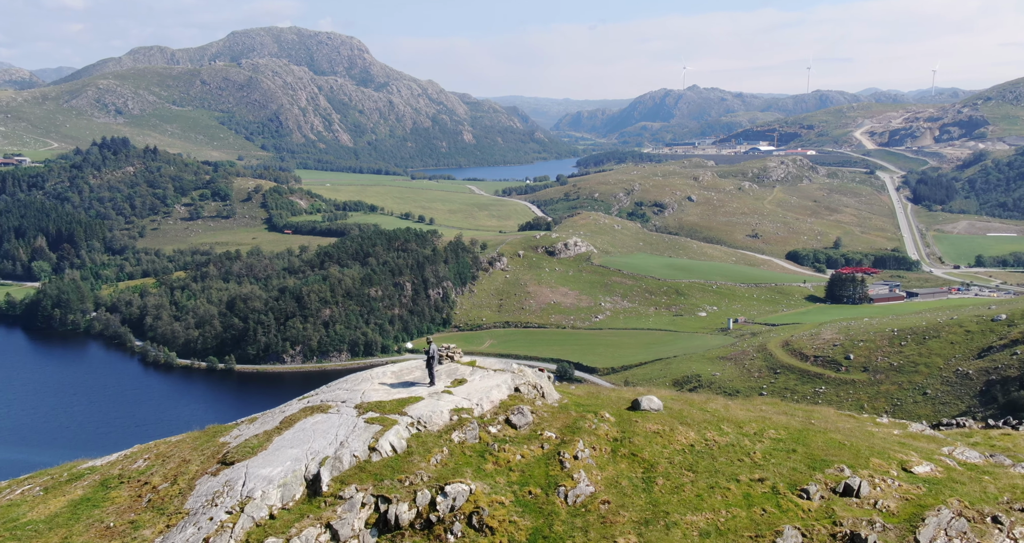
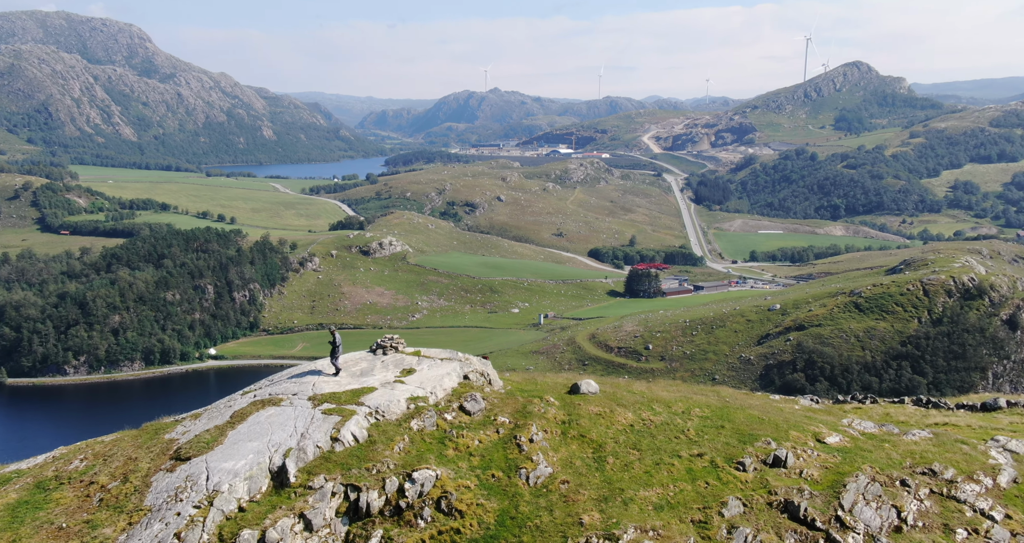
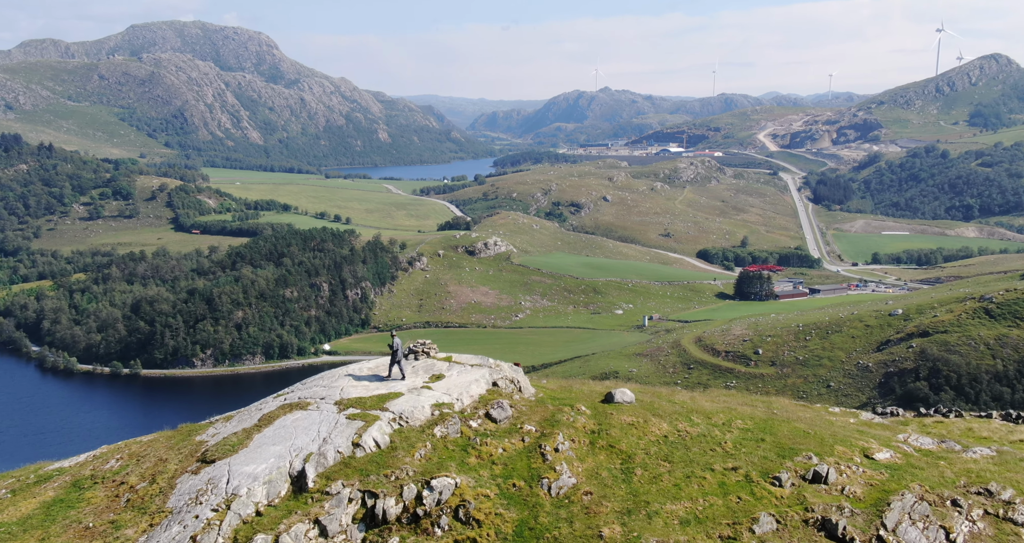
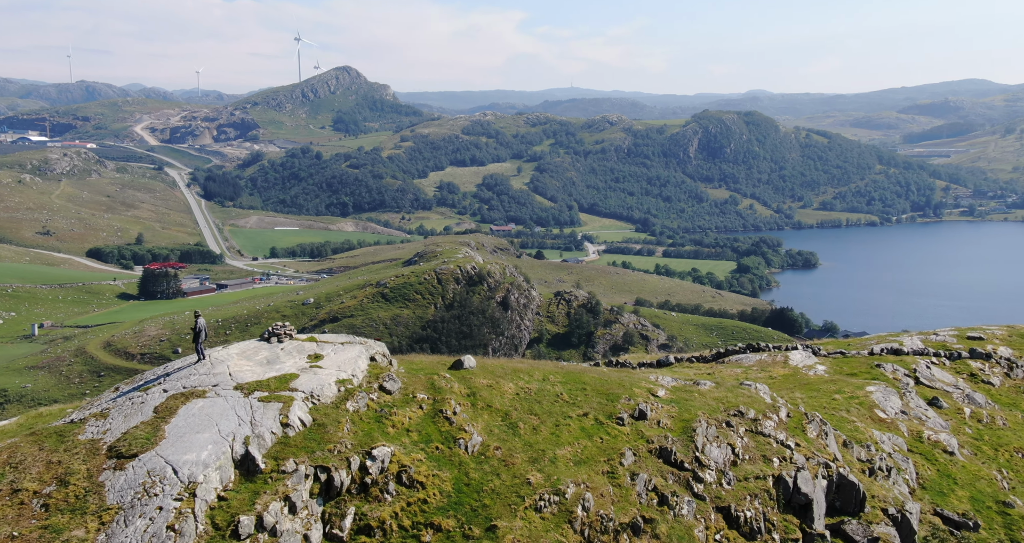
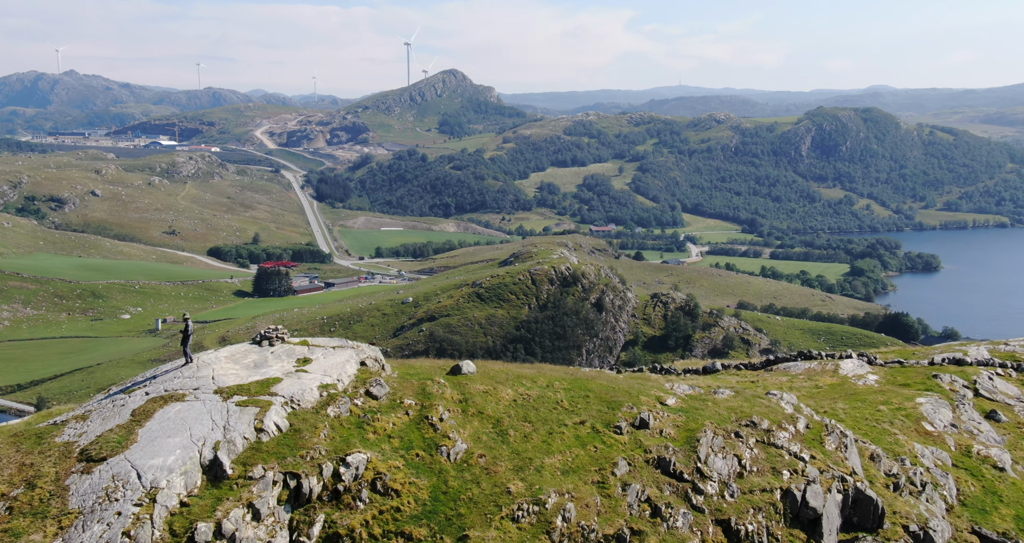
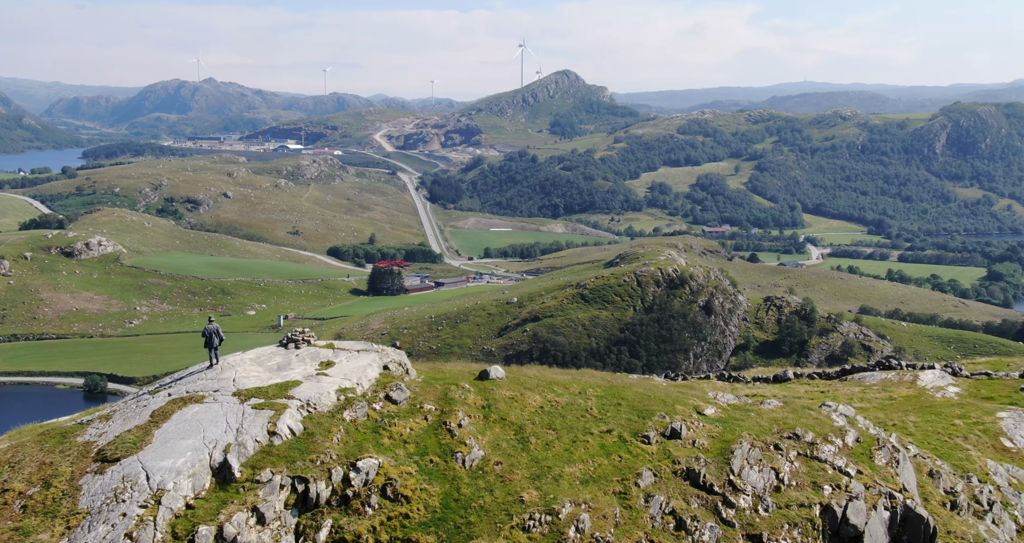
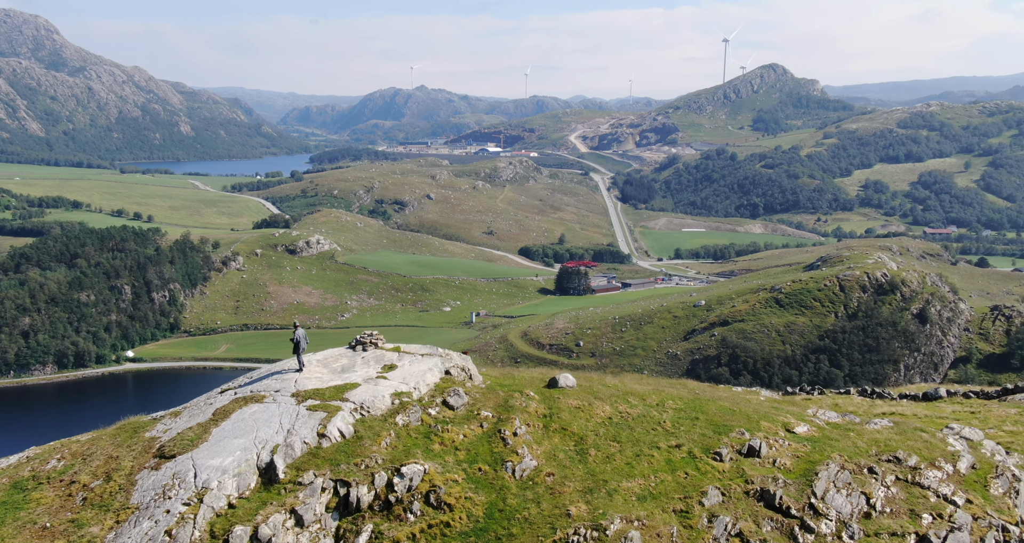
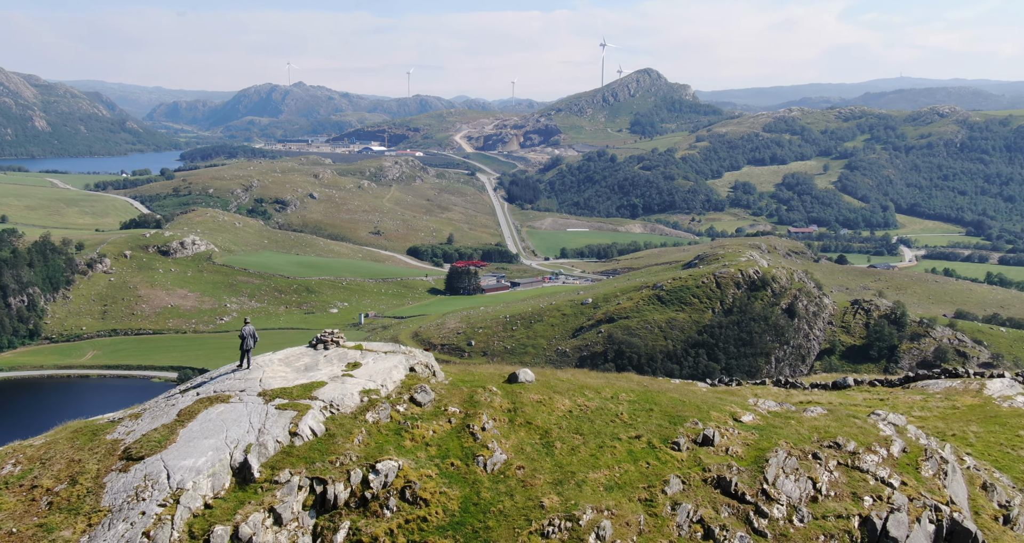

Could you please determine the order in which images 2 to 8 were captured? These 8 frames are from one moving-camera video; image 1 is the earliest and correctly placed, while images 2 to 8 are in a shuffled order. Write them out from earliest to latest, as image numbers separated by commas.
3, 2, 7, 8, 6, 5, 4
